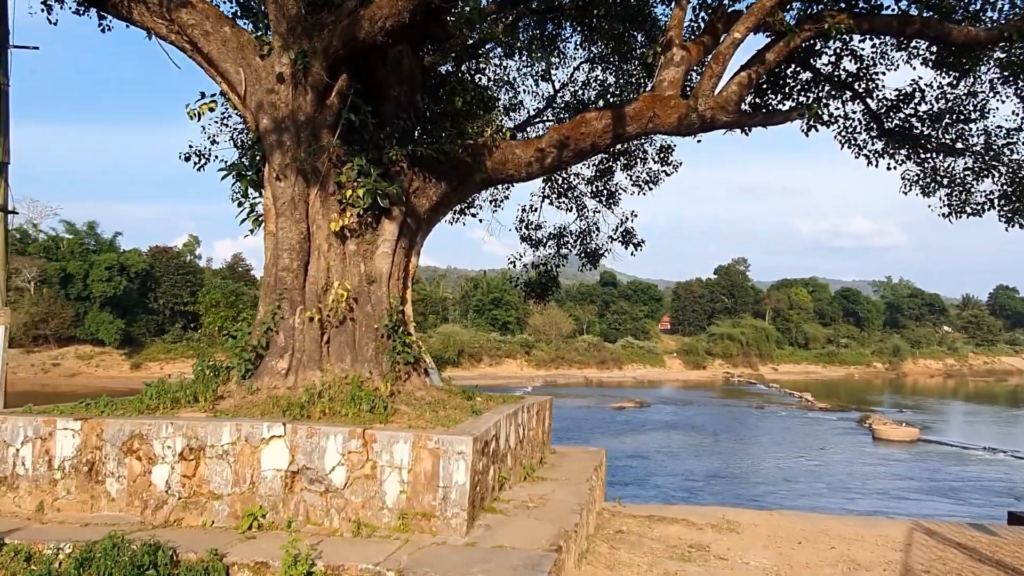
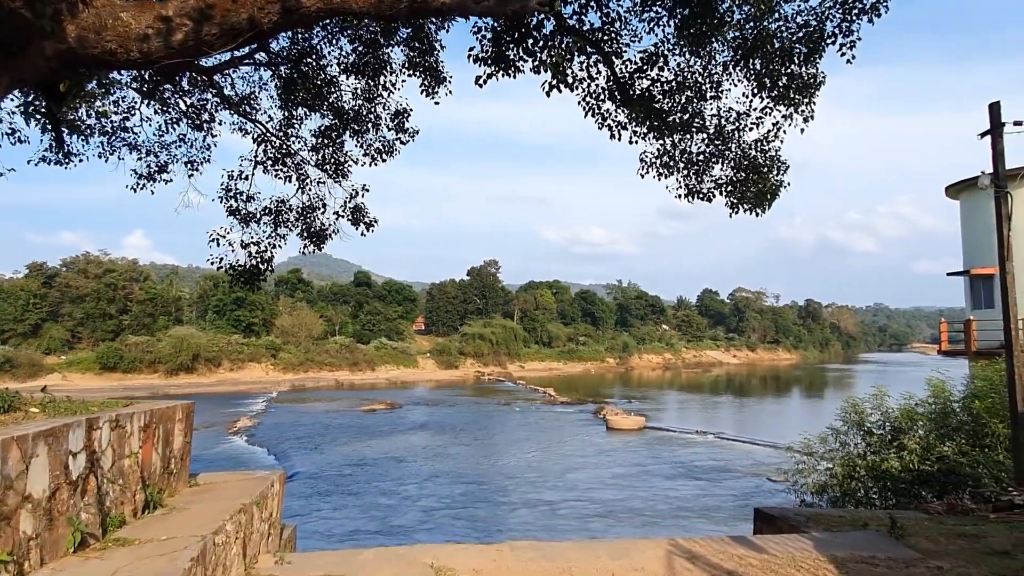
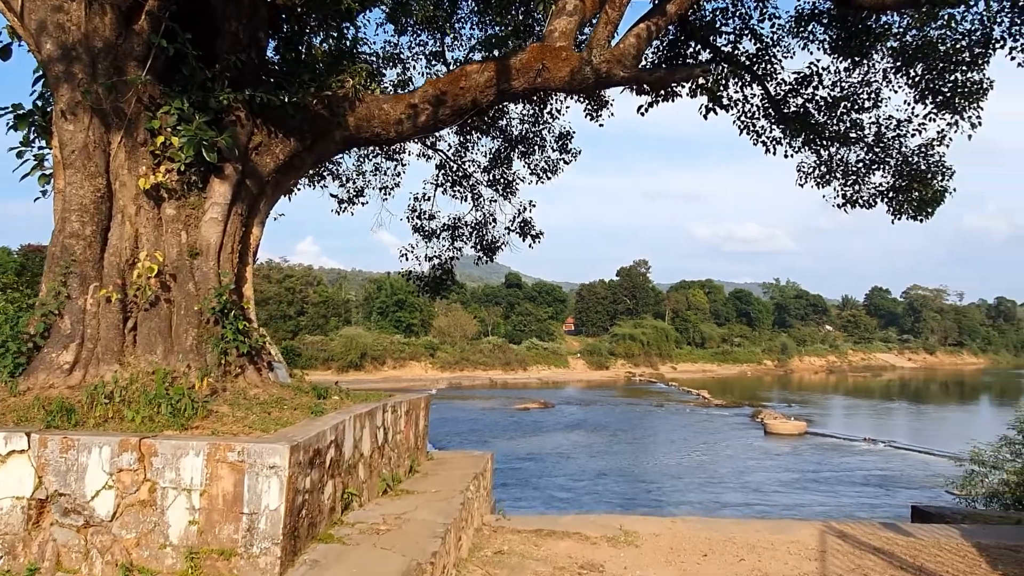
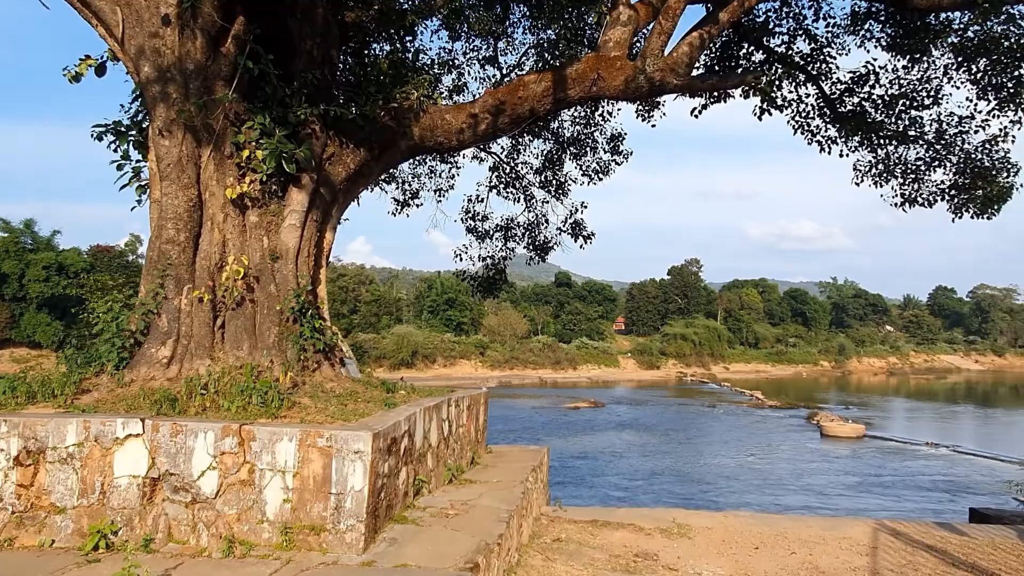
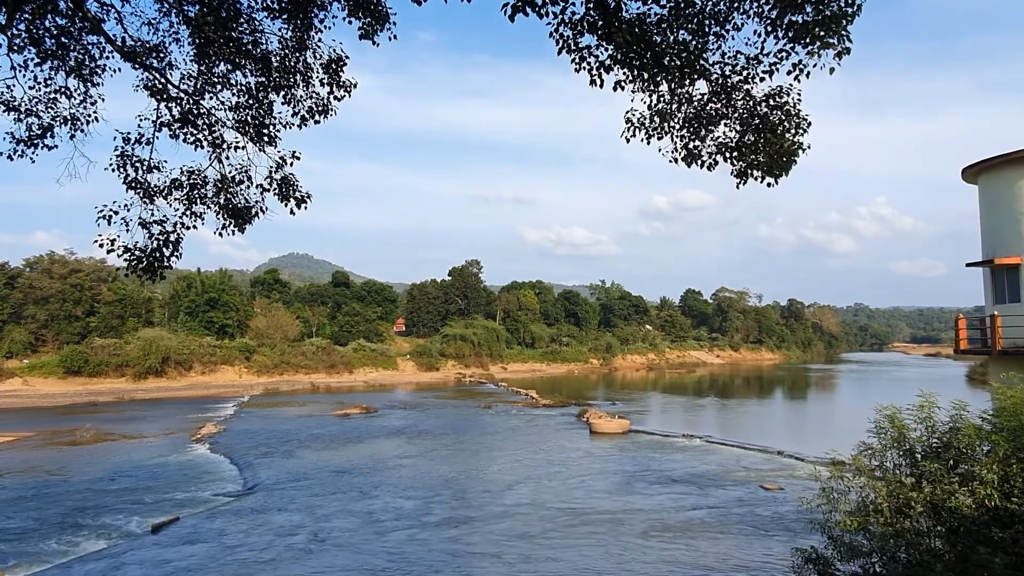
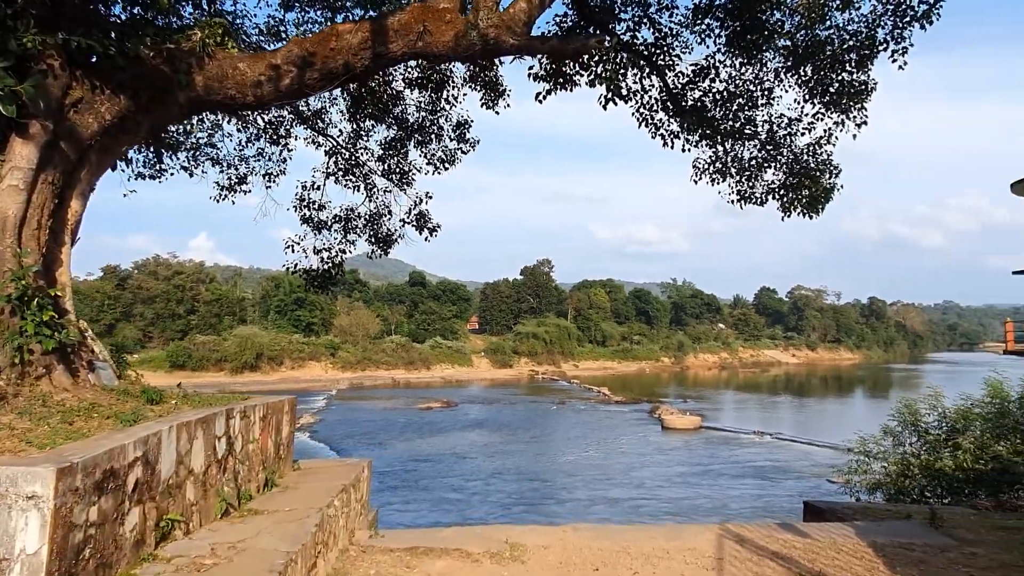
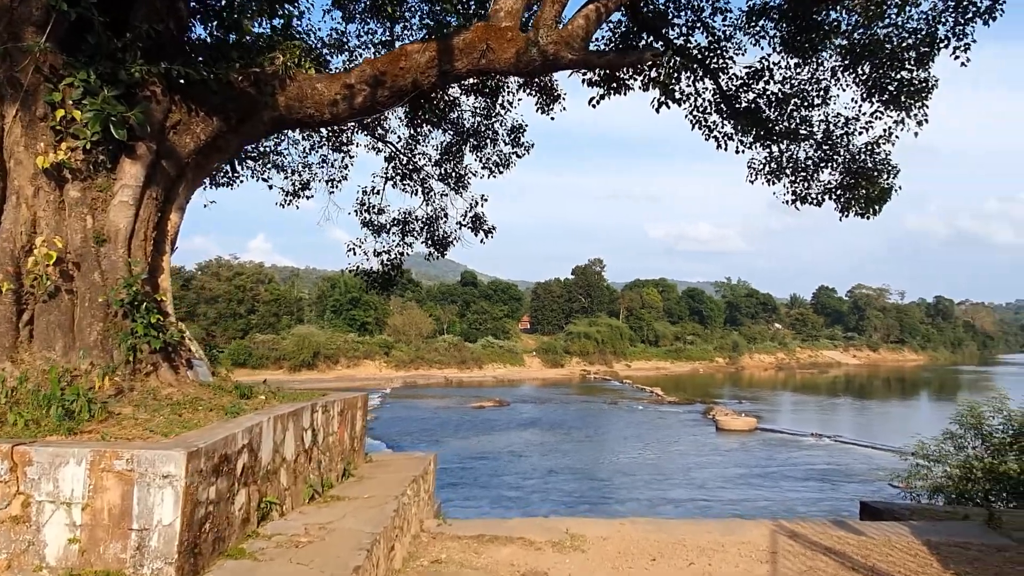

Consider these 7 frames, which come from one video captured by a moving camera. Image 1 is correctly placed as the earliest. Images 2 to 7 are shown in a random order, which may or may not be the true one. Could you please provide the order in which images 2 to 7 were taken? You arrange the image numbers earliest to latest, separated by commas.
4, 3, 7, 6, 2, 5
